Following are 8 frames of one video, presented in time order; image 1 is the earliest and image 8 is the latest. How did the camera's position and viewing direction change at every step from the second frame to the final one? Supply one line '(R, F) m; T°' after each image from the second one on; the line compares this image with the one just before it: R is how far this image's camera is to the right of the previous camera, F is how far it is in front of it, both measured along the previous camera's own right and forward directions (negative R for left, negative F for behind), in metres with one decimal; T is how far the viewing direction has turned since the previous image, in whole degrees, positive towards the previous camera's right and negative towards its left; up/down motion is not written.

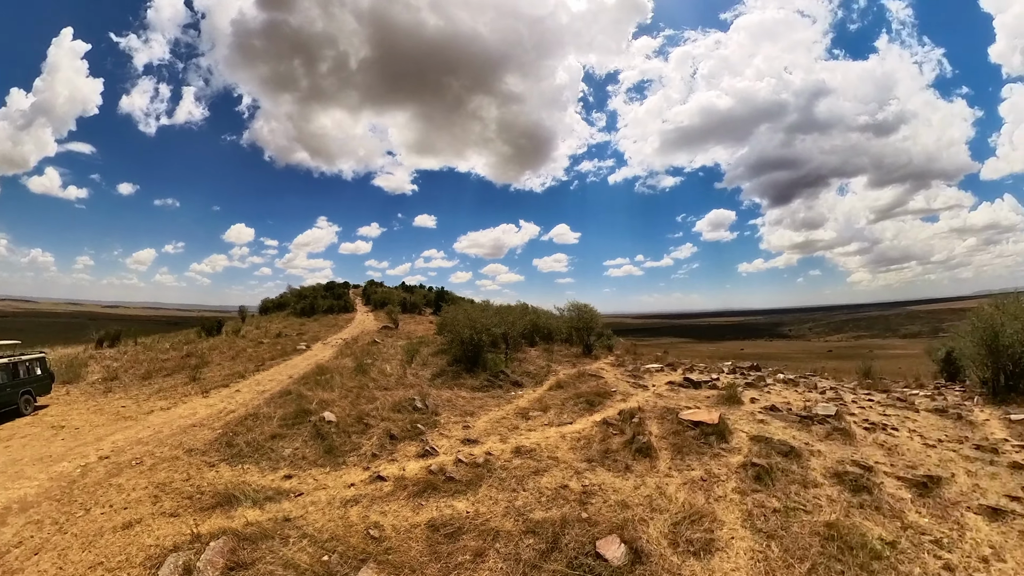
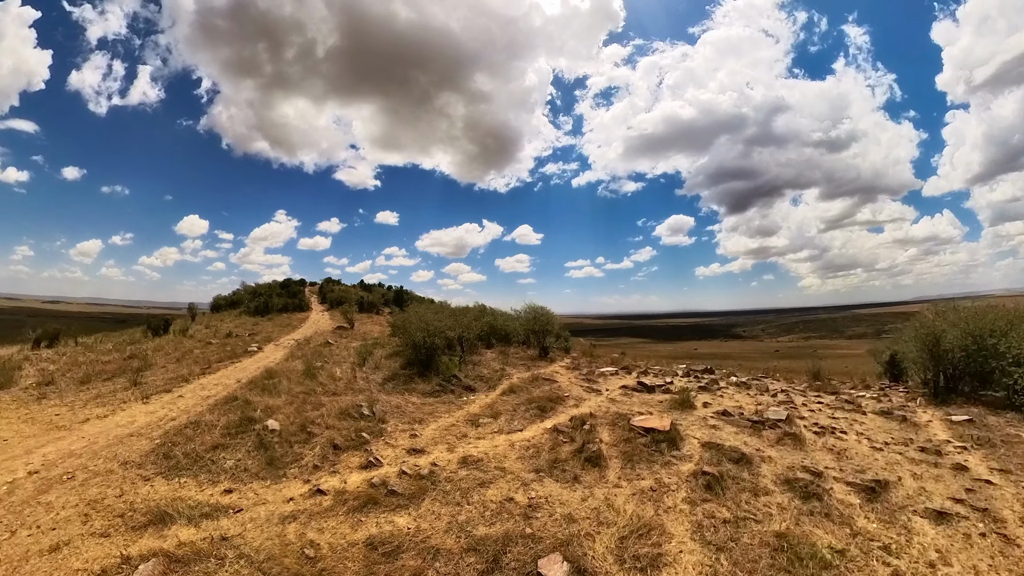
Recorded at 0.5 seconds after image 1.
(+0.4, +0.5) m; +4°
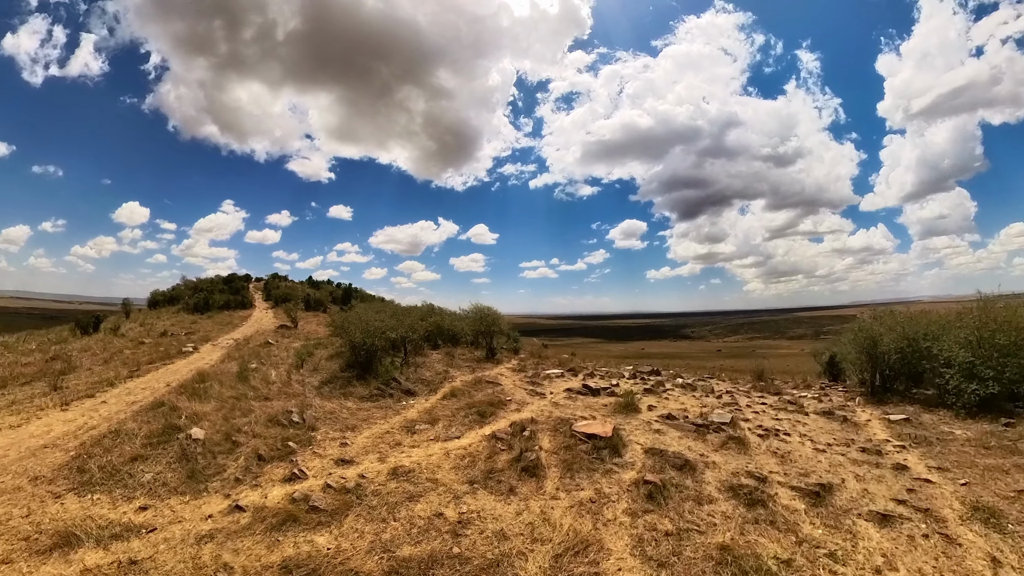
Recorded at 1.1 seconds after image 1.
(+0.4, +0.7) m; +5°
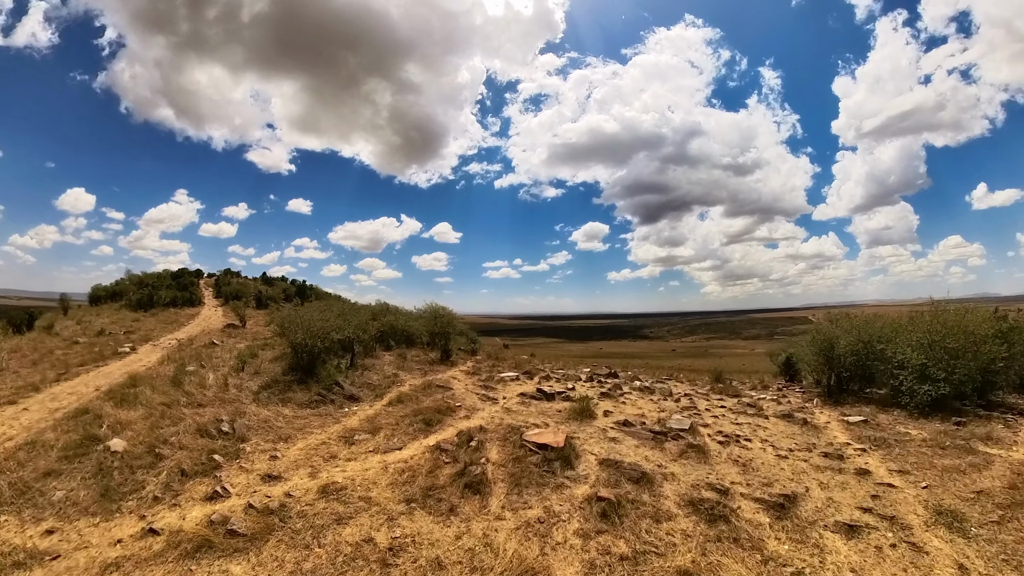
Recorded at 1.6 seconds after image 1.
(+0.3, +0.8) m; +4°
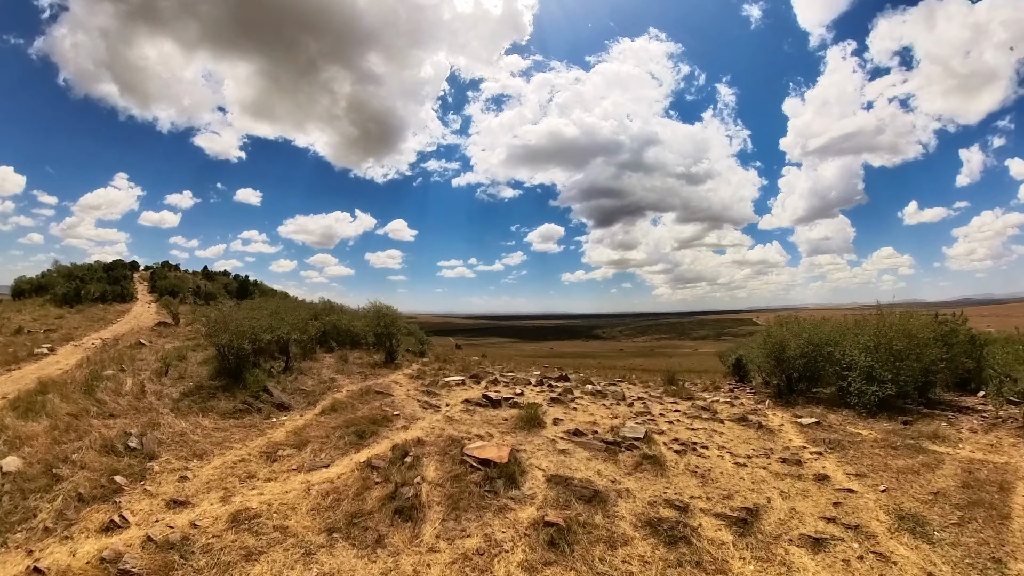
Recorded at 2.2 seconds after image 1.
(+0.2, +0.8) m; +5°
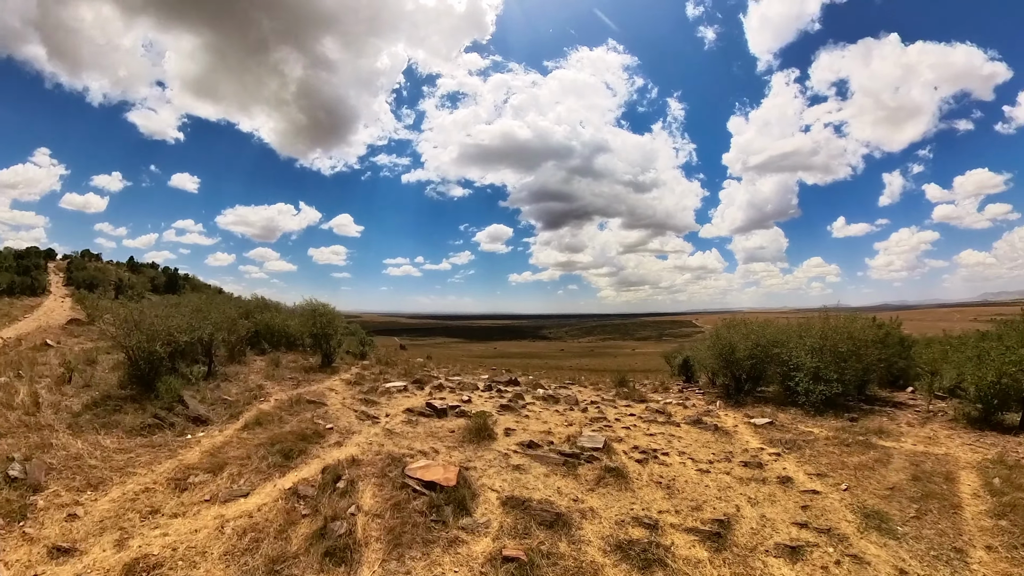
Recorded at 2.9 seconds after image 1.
(0.0, +0.7) m; +6°
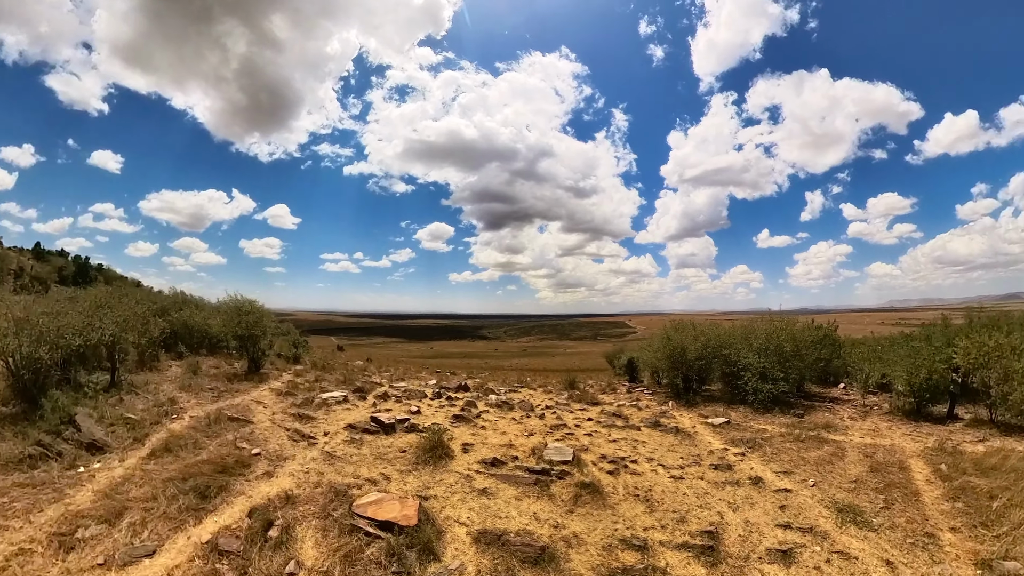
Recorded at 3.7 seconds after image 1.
(-0.3, +0.8) m; +7°
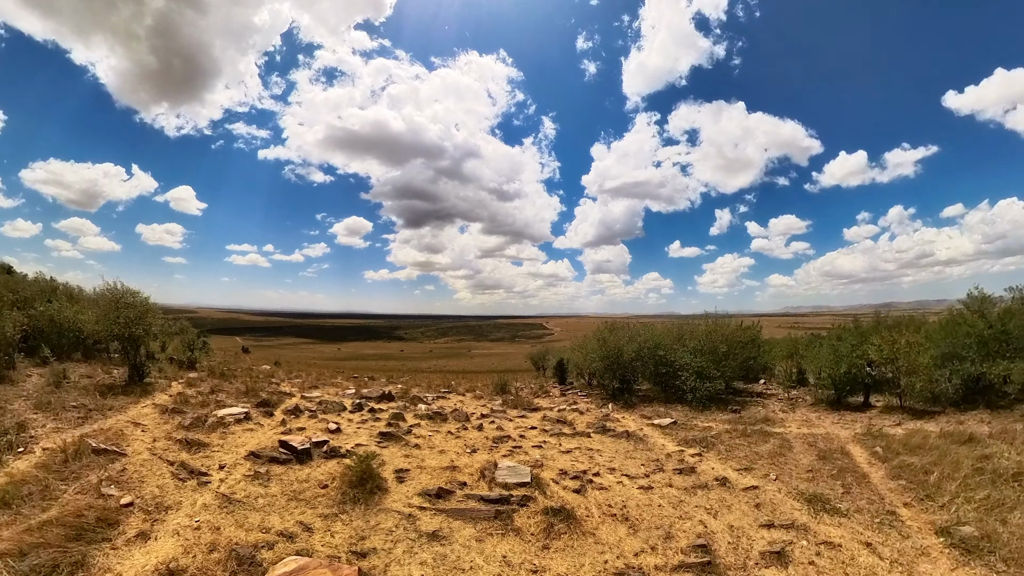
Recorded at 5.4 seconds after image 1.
(-0.6, +1.0) m; +9°
